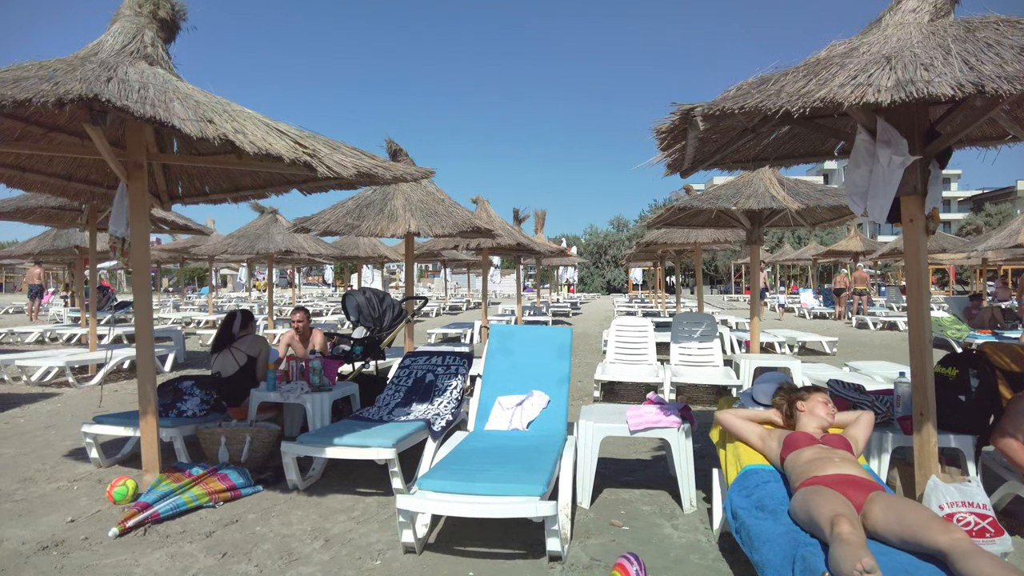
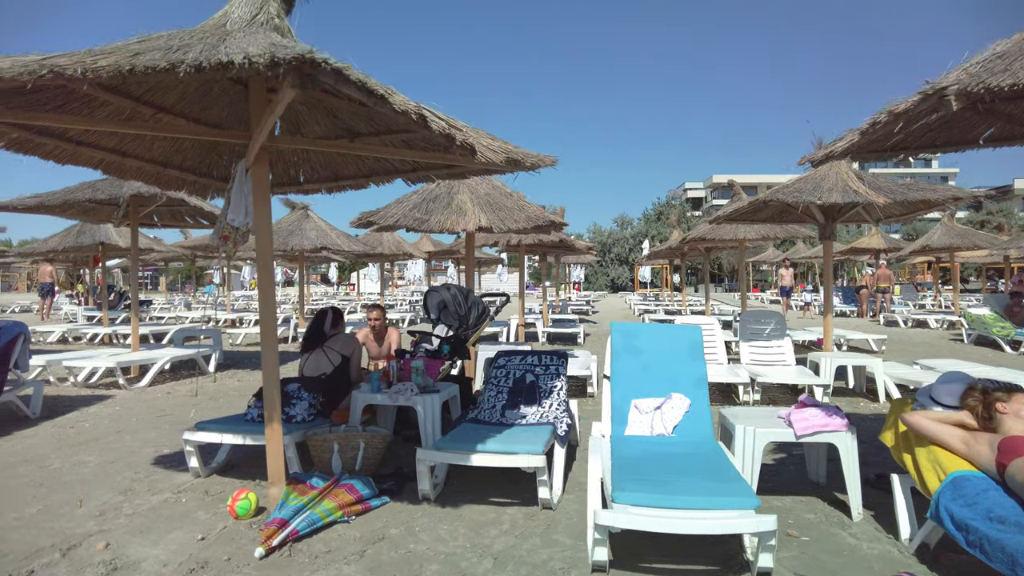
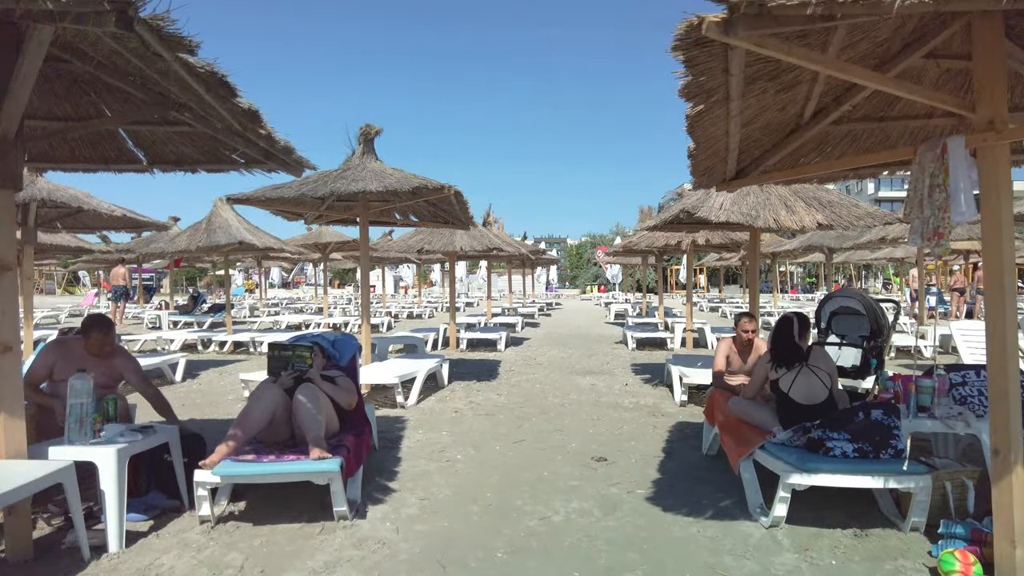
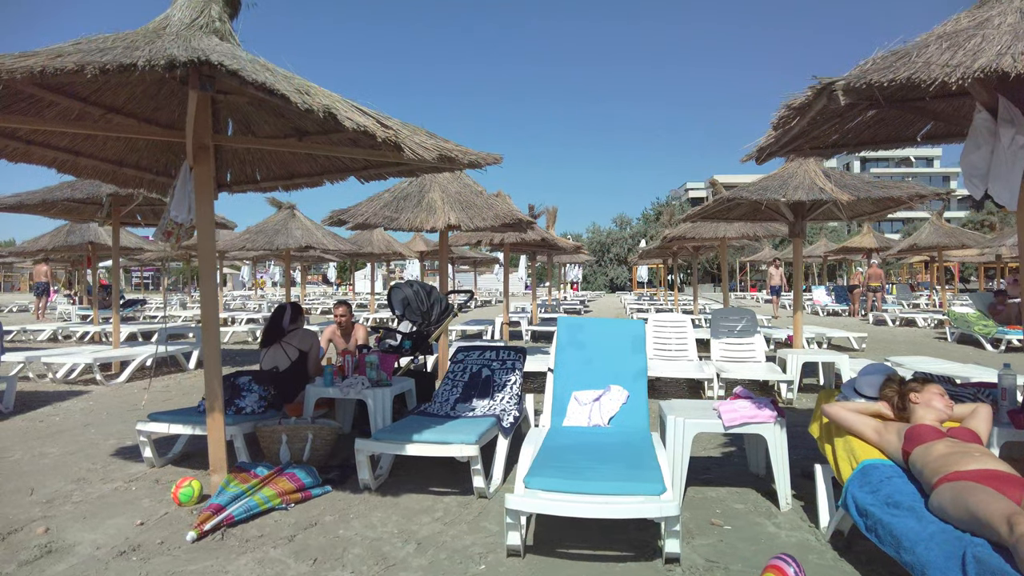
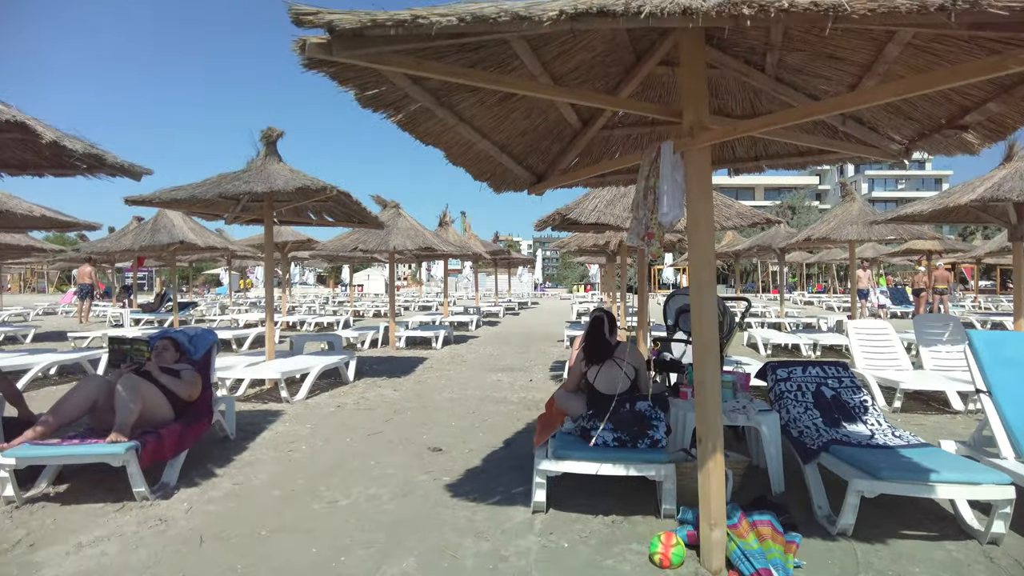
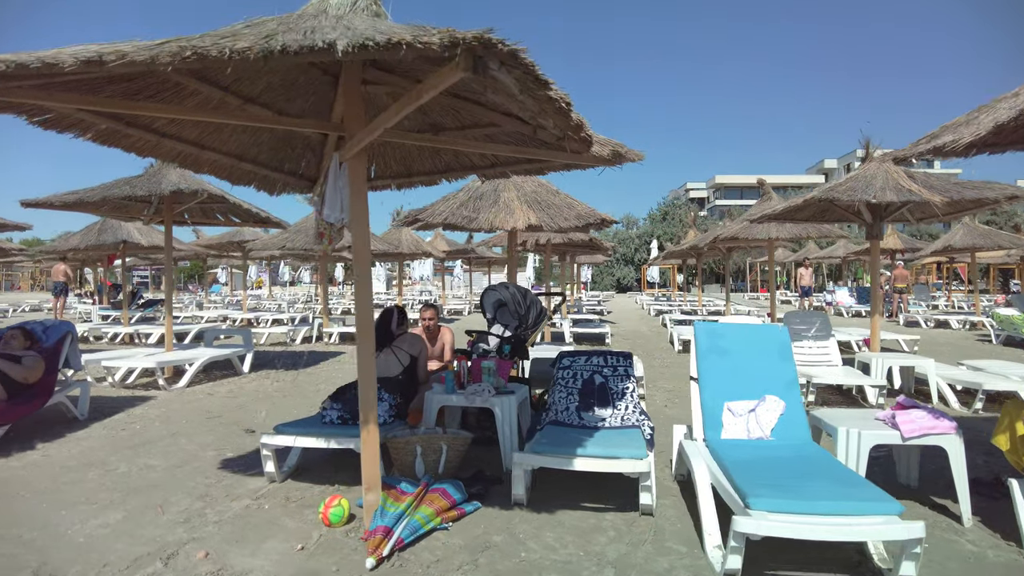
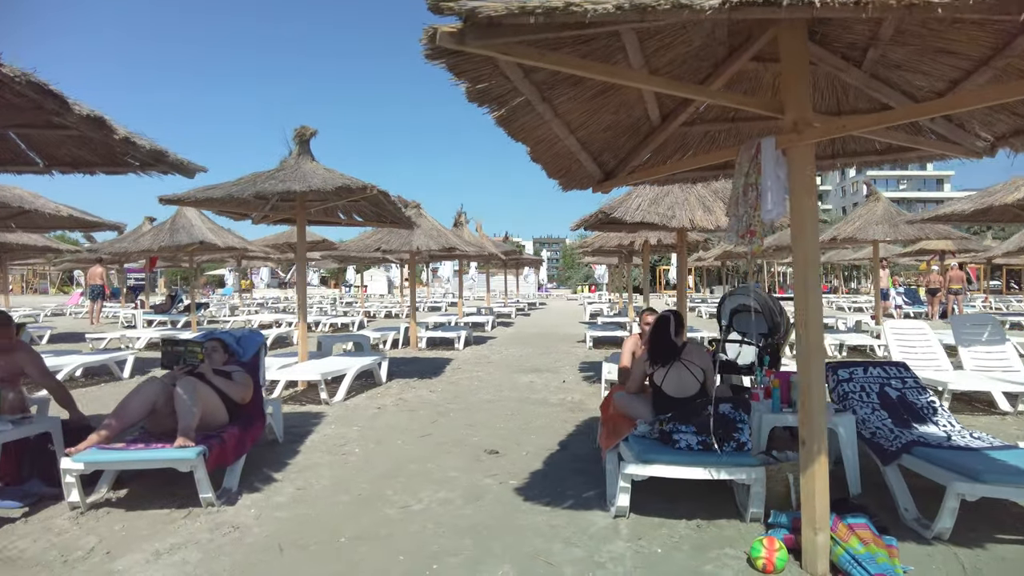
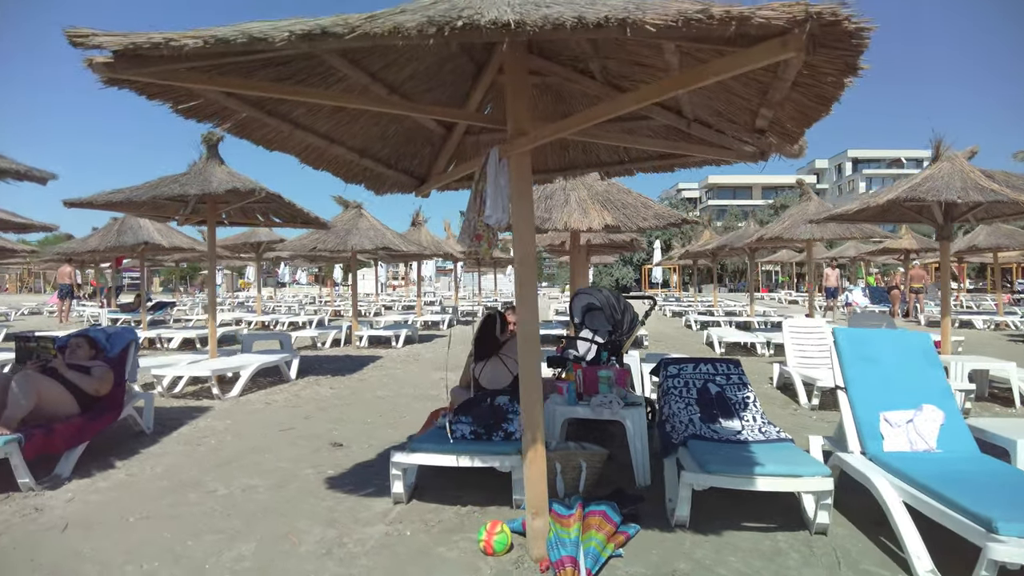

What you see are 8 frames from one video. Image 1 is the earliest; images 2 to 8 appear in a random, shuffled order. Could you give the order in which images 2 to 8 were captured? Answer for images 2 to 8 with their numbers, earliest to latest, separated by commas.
4, 2, 6, 8, 5, 7, 3
